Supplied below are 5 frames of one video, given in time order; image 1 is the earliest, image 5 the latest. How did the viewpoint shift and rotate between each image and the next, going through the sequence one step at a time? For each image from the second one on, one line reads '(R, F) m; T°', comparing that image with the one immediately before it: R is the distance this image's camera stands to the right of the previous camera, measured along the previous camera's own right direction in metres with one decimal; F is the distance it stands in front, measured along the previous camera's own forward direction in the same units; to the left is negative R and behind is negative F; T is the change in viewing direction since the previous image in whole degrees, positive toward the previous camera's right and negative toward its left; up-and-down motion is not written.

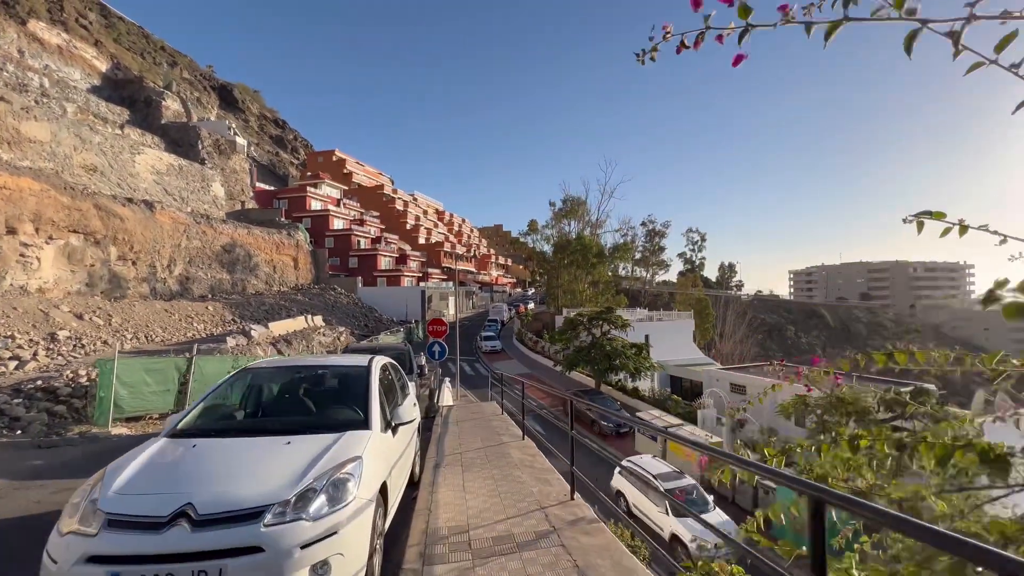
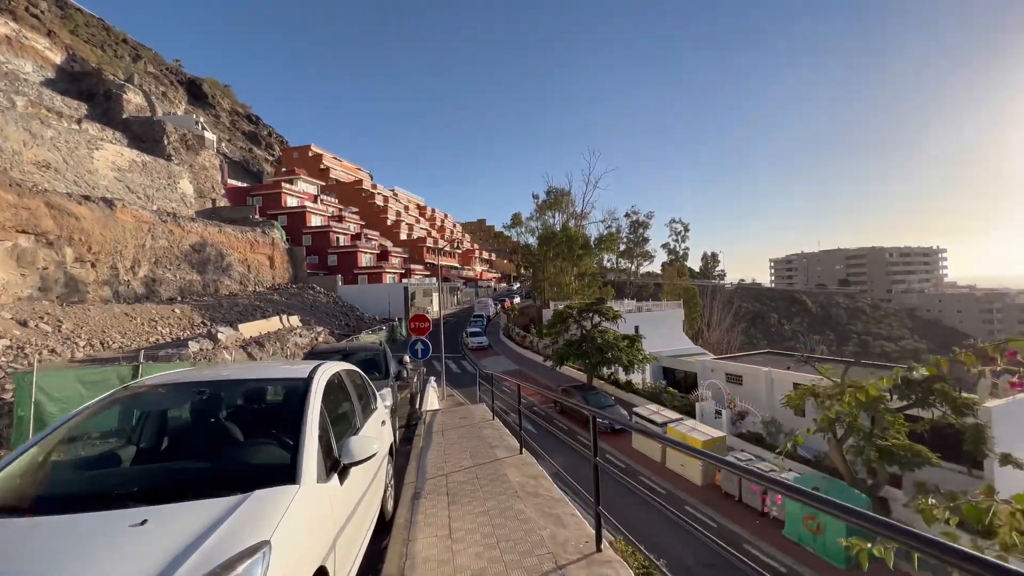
(-0.1, +1.0) m; +2°
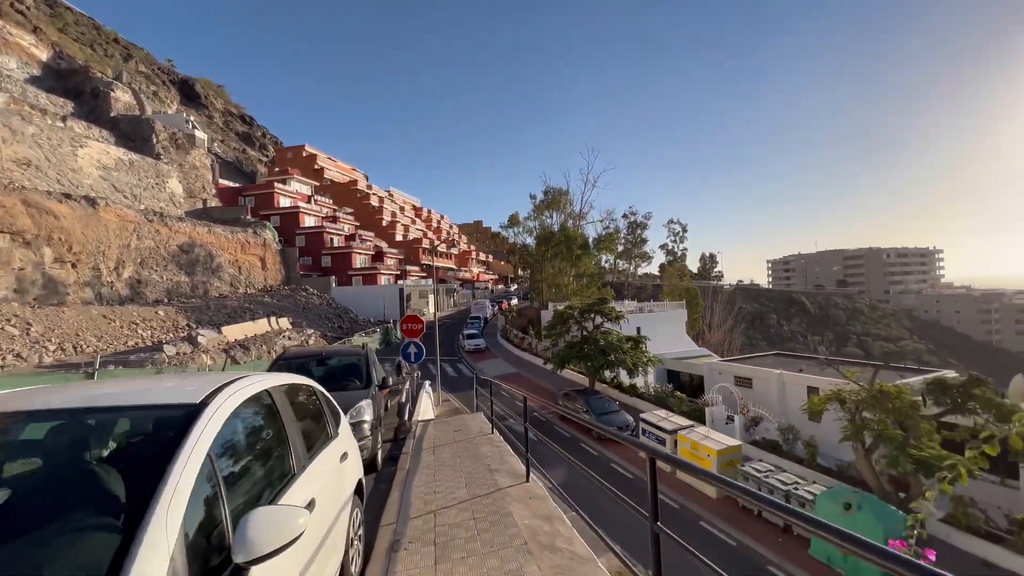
(-0.1, +1.0) m; 0°
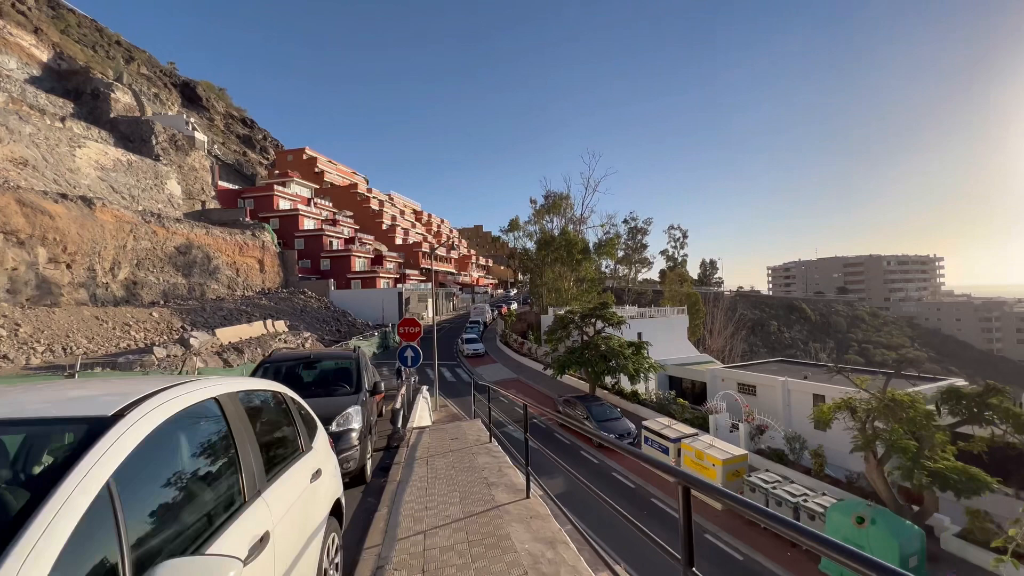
(0.0, +0.3) m; 0°
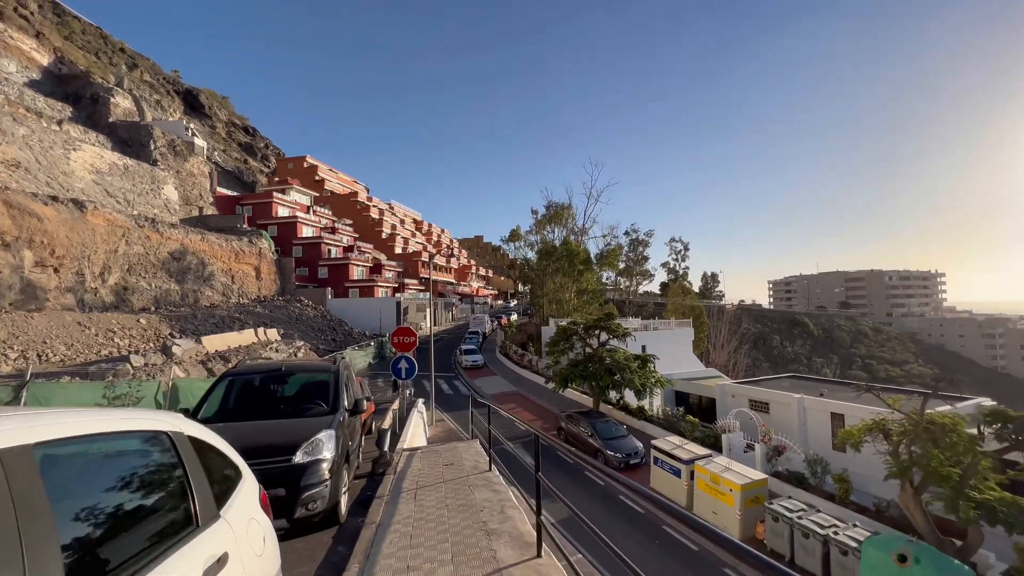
(-0.1, +0.8) m; 0°
